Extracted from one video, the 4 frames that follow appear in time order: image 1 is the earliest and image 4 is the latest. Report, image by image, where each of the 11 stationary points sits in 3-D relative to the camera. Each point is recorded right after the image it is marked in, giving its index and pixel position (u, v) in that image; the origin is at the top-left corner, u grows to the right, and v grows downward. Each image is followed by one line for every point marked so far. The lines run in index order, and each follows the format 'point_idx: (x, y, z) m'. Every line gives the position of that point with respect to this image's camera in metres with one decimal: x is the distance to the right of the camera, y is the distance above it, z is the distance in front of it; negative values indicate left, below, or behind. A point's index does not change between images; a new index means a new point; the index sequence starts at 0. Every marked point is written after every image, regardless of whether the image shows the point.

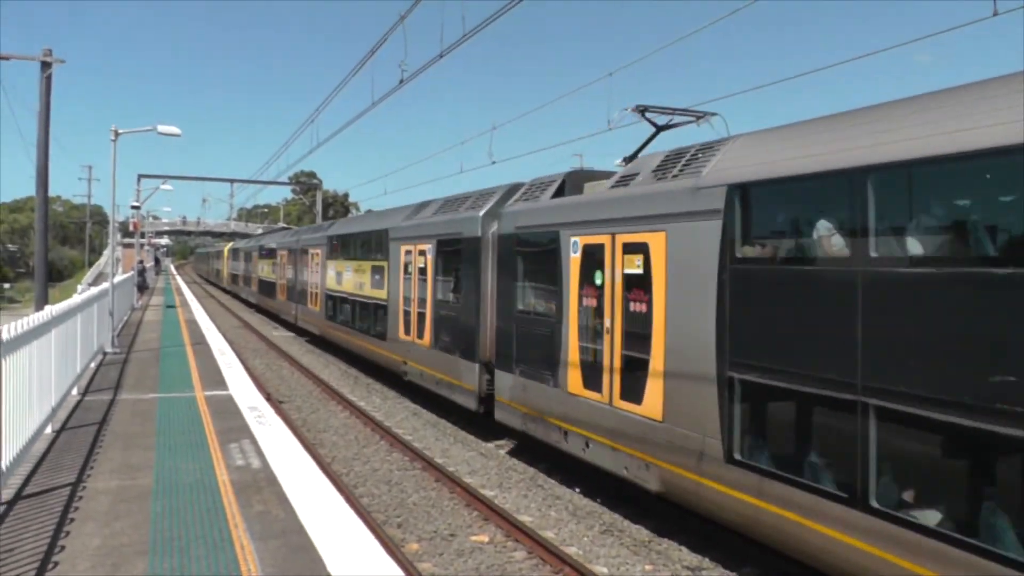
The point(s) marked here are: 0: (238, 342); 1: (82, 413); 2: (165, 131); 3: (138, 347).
0: (-30.8, -5.5, +17.7) m
1: (-25.6, -7.5, +10.0) m
2: (-30.1, +13.2, +14.0) m
3: (-36.2, -5.4, +15.6) m
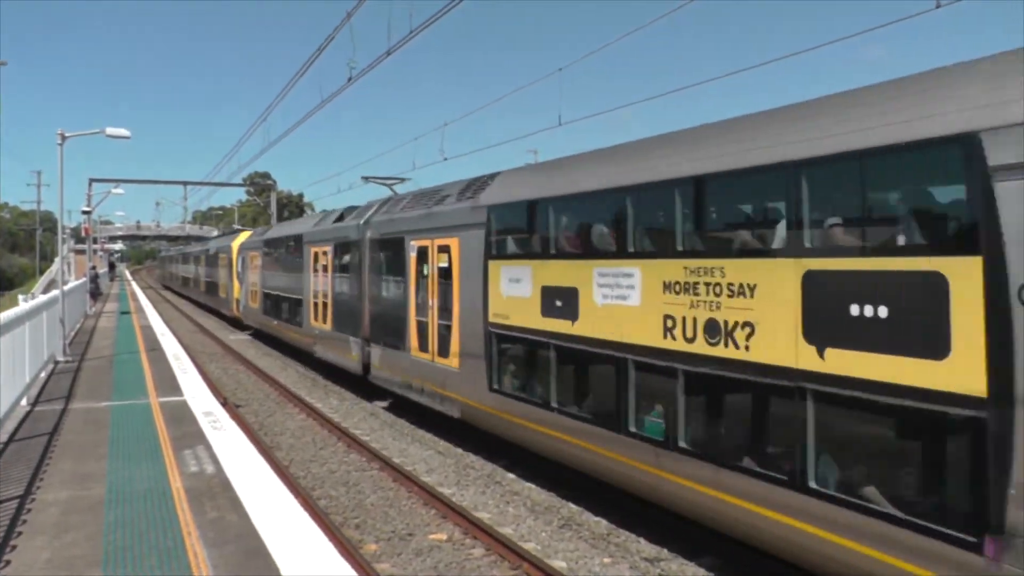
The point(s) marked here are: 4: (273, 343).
0: (-33.0, -6.1, +17.4) m
1: (-27.7, -7.9, +9.7) m
2: (-32.7, +12.6, +13.9) m
3: (-38.4, -6.1, +15.3) m
4: (-27.9, -6.1, +19.3) m
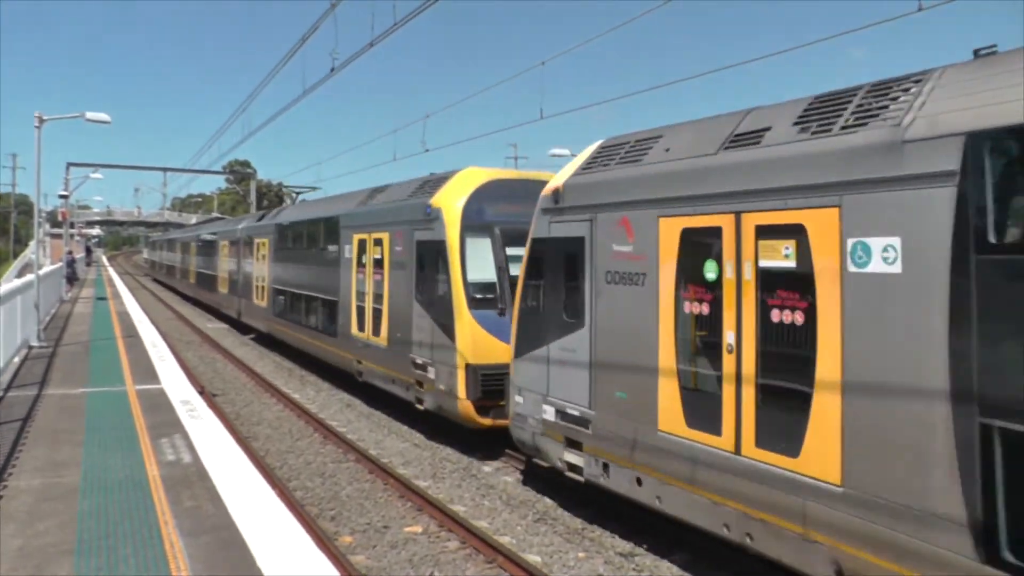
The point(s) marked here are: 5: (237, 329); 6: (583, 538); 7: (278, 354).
0: (-34.1, -5.1, +17.3) m
1: (-28.7, -7.1, +9.6) m
2: (-33.4, +13.6, +13.6) m
3: (-39.4, -5.0, +15.2) m
4: (-29.0, -5.2, +19.2) m
5: (-31.6, -5.0, +19.8) m
6: (+2.9, -10.5, +7.1) m
7: (-22.5, -6.7, +16.6) m
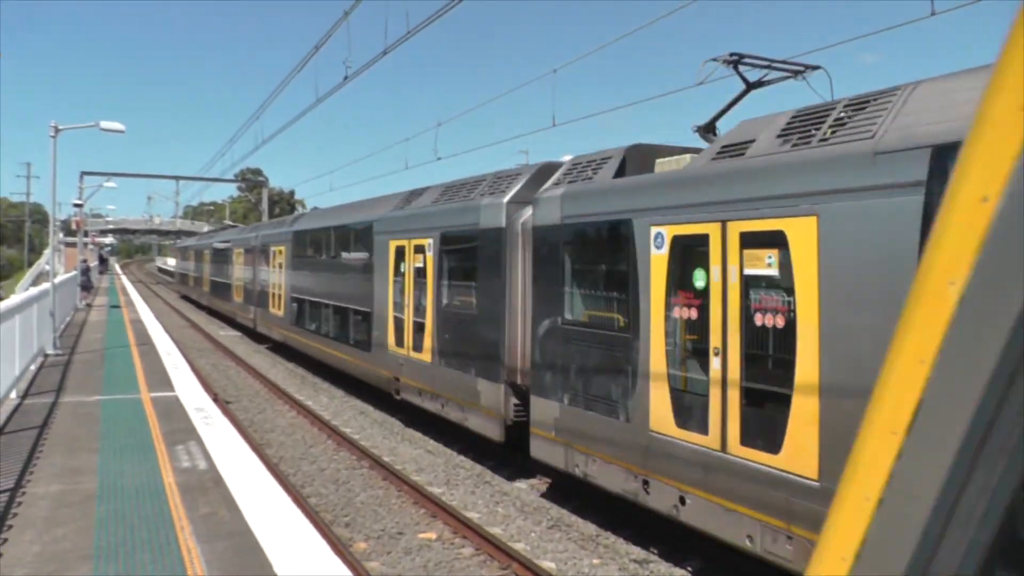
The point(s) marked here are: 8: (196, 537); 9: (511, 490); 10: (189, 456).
0: (-33.4, -5.6, +17.4) m
1: (-28.1, -7.5, +9.7) m
2: (-32.8, +13.1, +13.7) m
3: (-38.8, -5.5, +15.3) m
4: (-28.4, -5.7, +19.3) m
5: (-31.0, -5.4, +19.9) m
6: (+3.6, -10.8, +7.1) m
7: (-21.9, -7.2, +16.7) m
8: (-12.6, -9.9, +6.7) m
9: (0.0, -10.4, +8.7) m
10: (-17.2, -9.0, +9.0) m
